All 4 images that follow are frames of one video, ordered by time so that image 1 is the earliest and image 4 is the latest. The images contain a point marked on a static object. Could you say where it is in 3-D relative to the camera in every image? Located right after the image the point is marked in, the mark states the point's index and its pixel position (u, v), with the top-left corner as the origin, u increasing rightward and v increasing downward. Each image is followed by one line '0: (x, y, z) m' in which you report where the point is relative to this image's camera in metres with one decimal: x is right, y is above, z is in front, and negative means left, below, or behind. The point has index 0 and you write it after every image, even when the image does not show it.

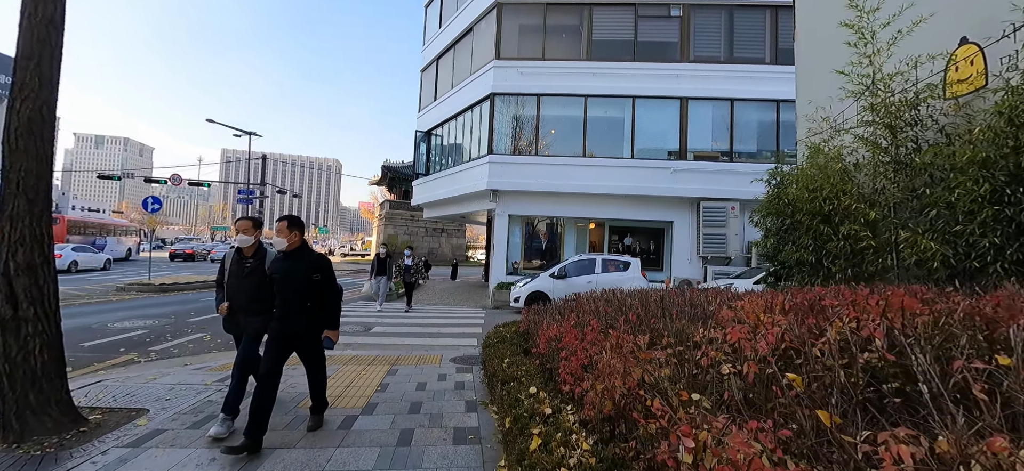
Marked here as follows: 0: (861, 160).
0: (+4.9, +1.1, +5.2) m
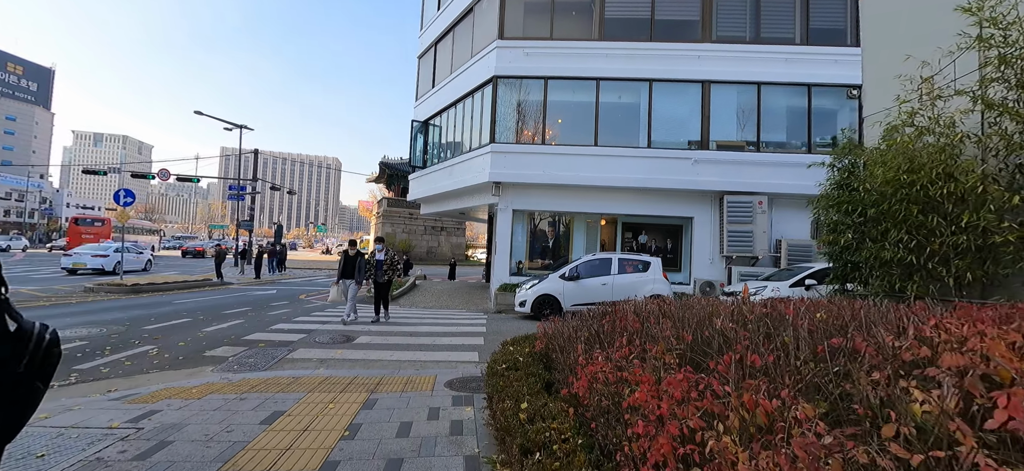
0: (+5.1, +1.1, +4.1) m
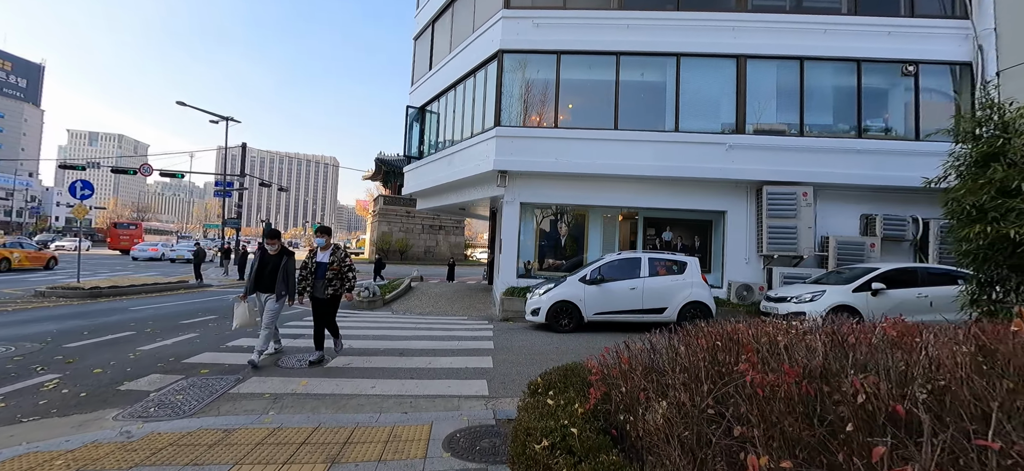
0: (+5.3, +1.2, +2.6) m
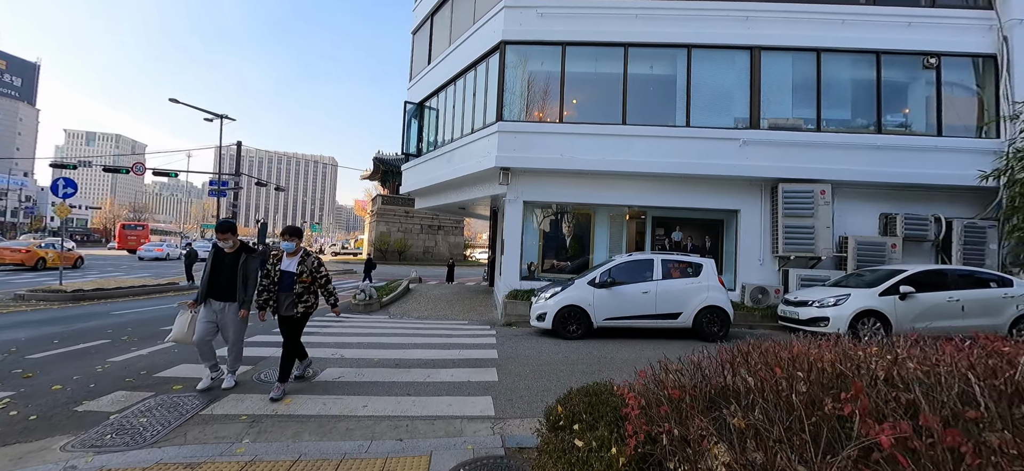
0: (+5.4, +1.2, +2.1) m
